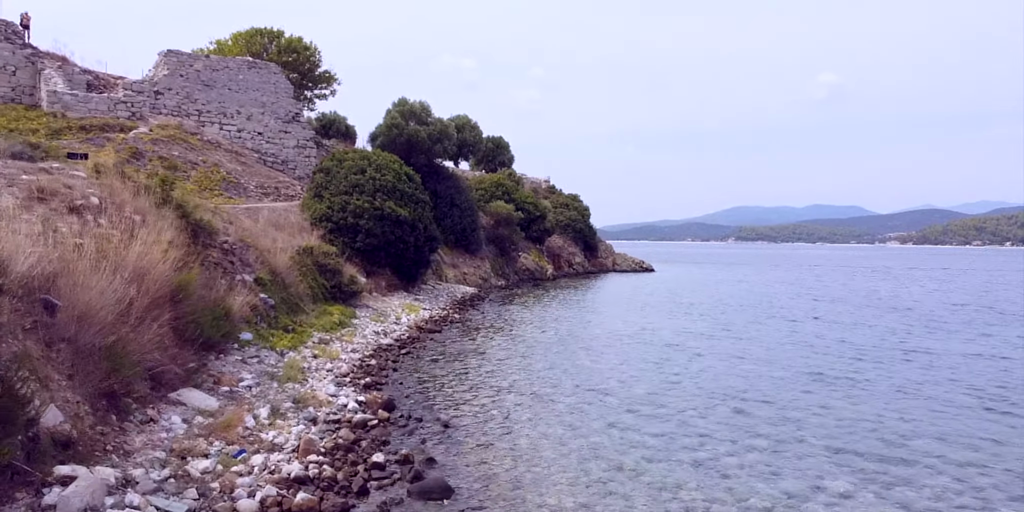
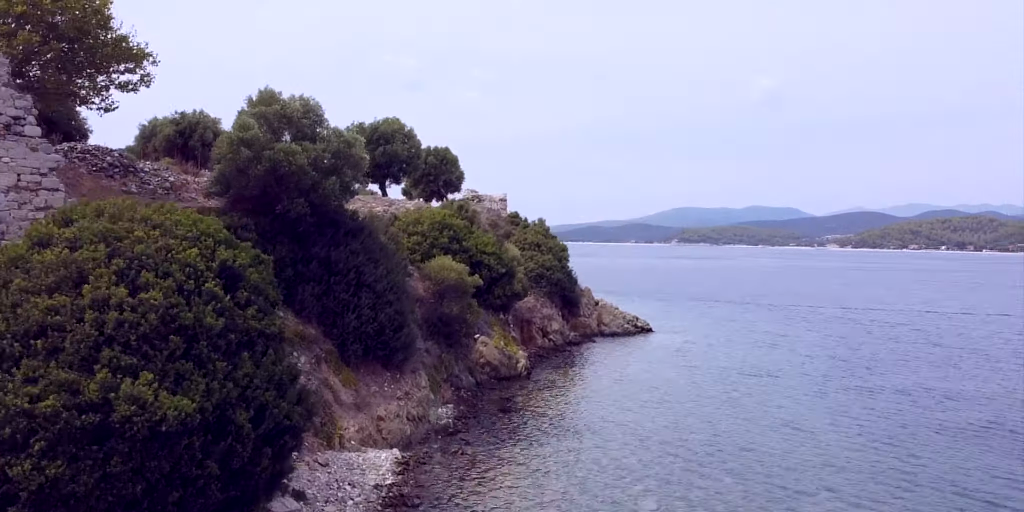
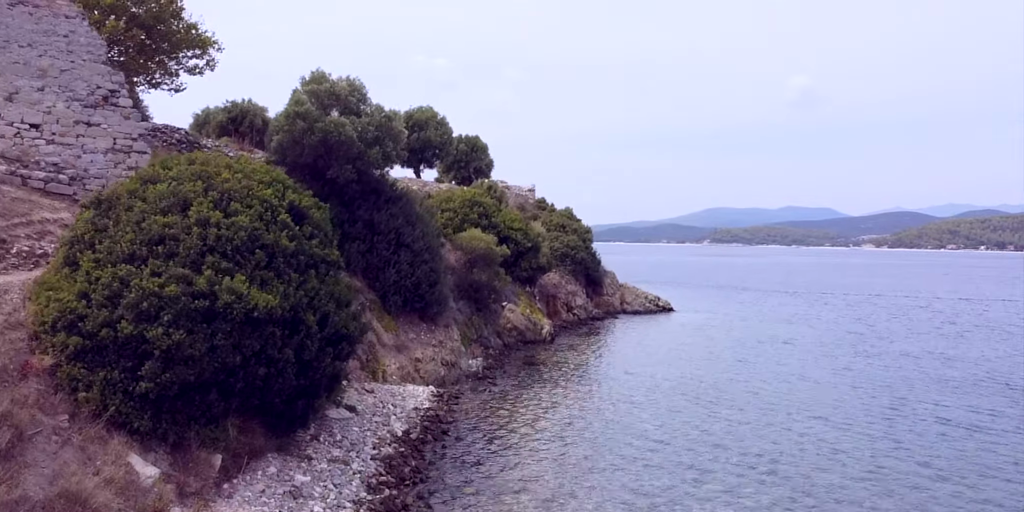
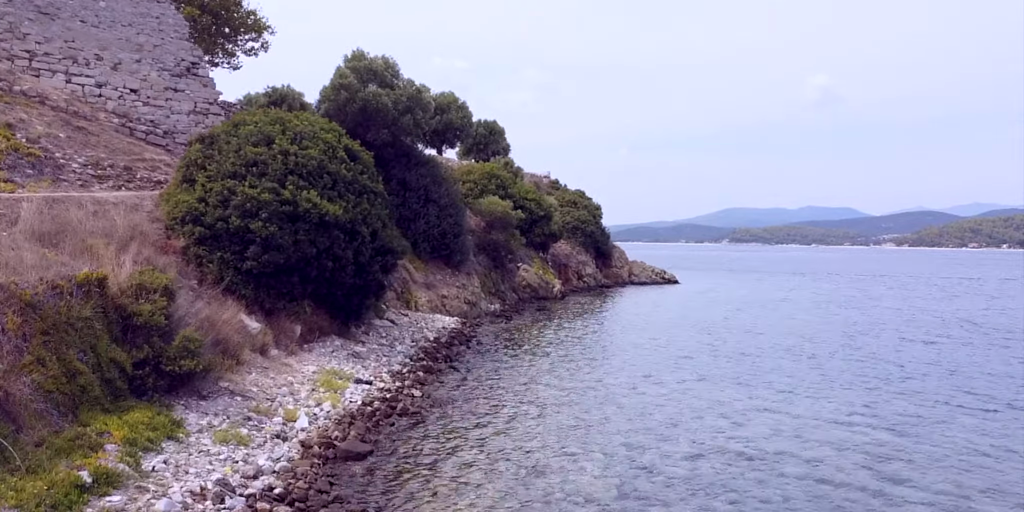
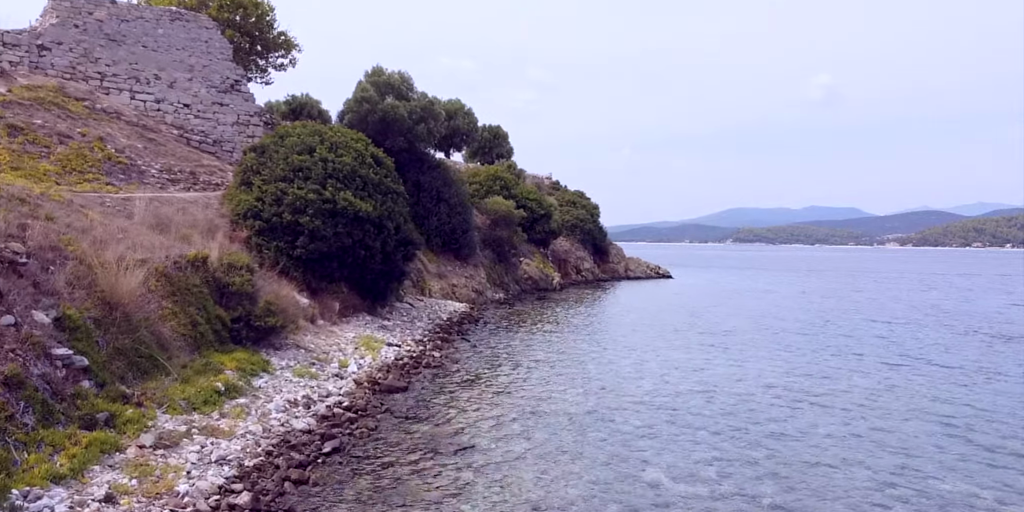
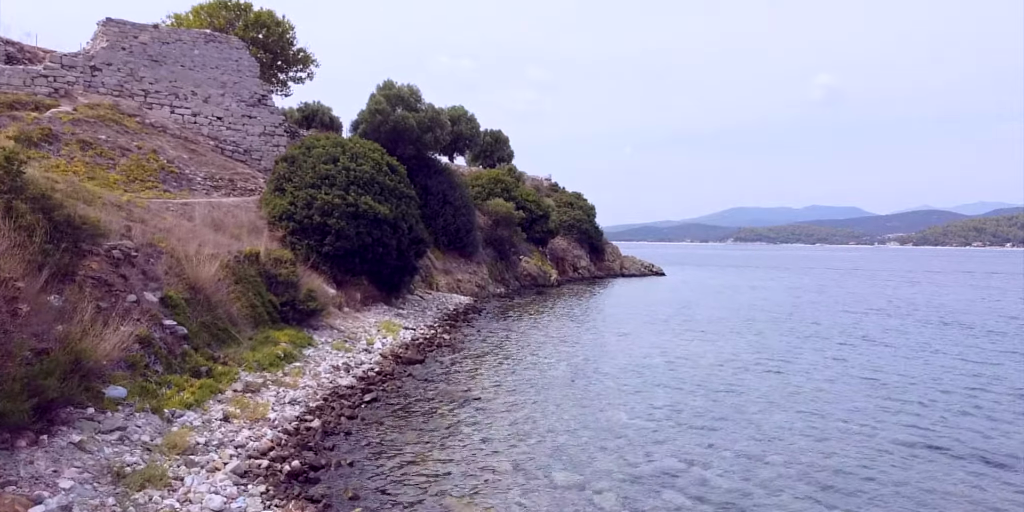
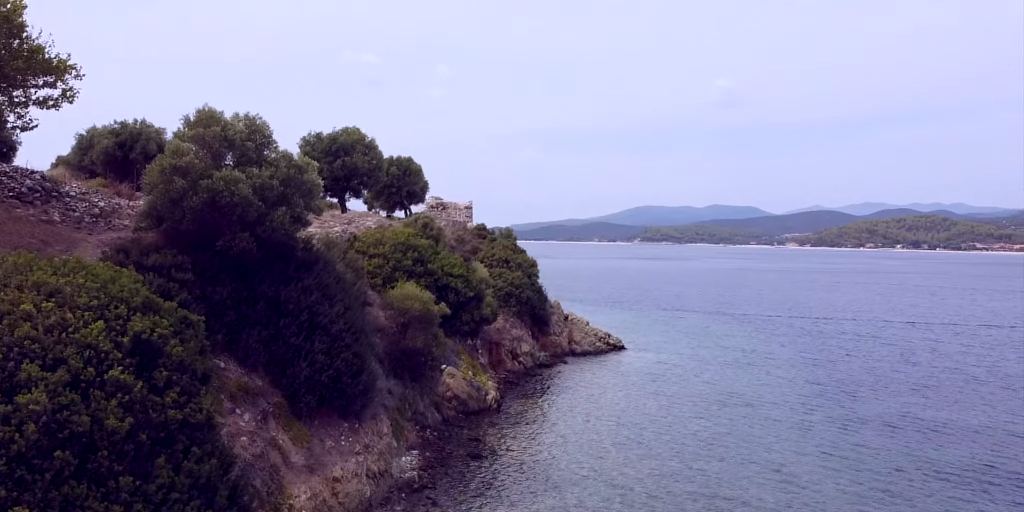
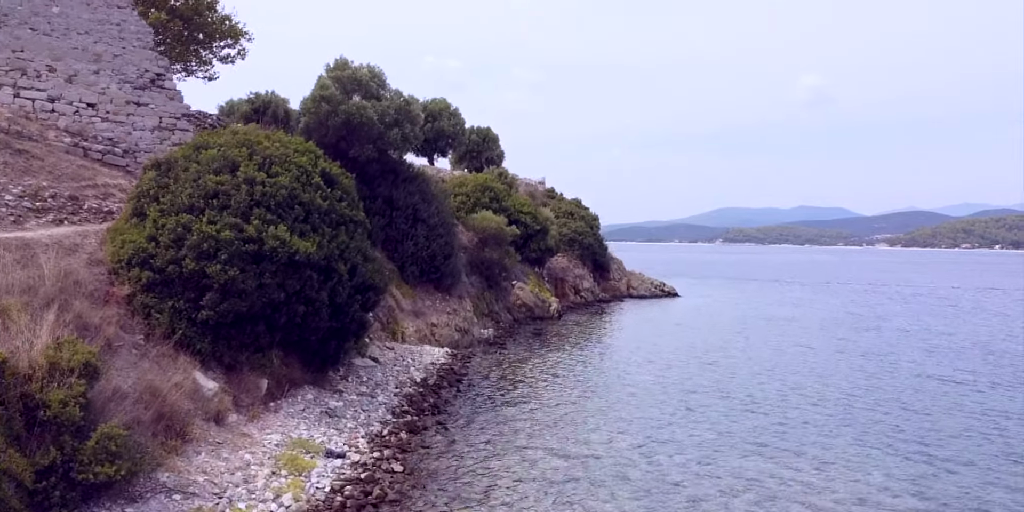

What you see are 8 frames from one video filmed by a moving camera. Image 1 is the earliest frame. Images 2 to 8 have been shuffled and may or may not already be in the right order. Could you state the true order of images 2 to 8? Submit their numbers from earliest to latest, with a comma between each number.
6, 5, 4, 8, 3, 2, 7
